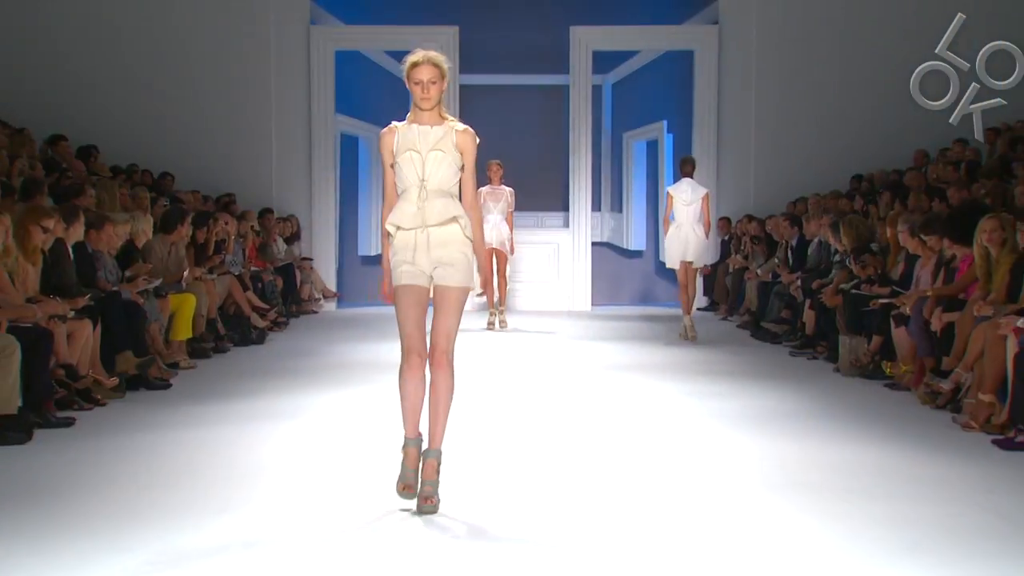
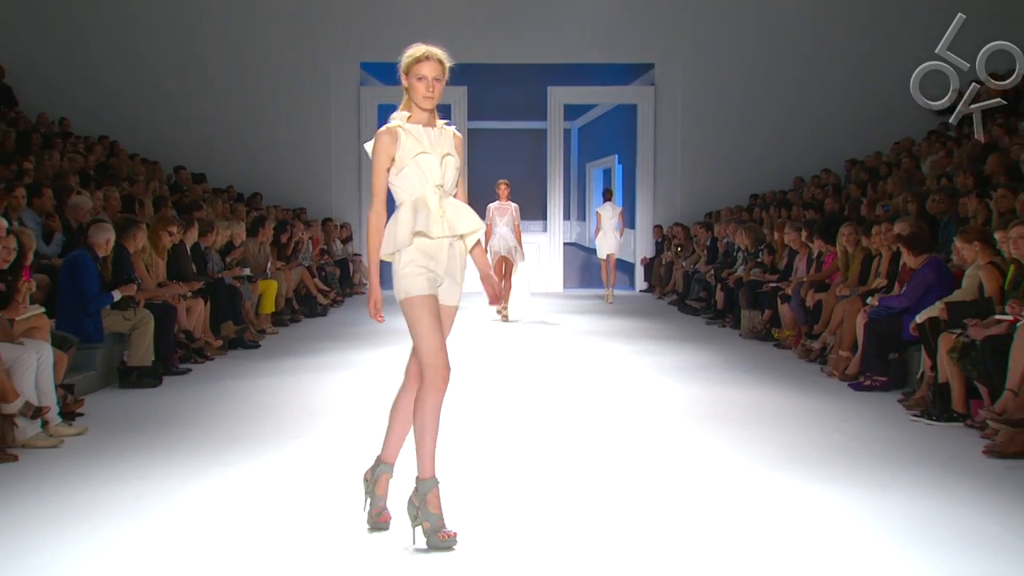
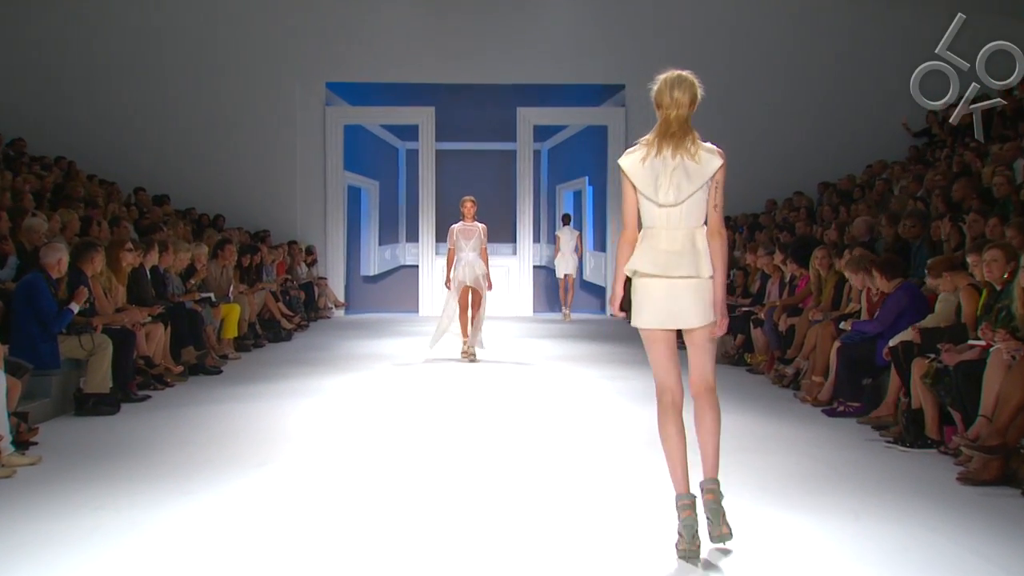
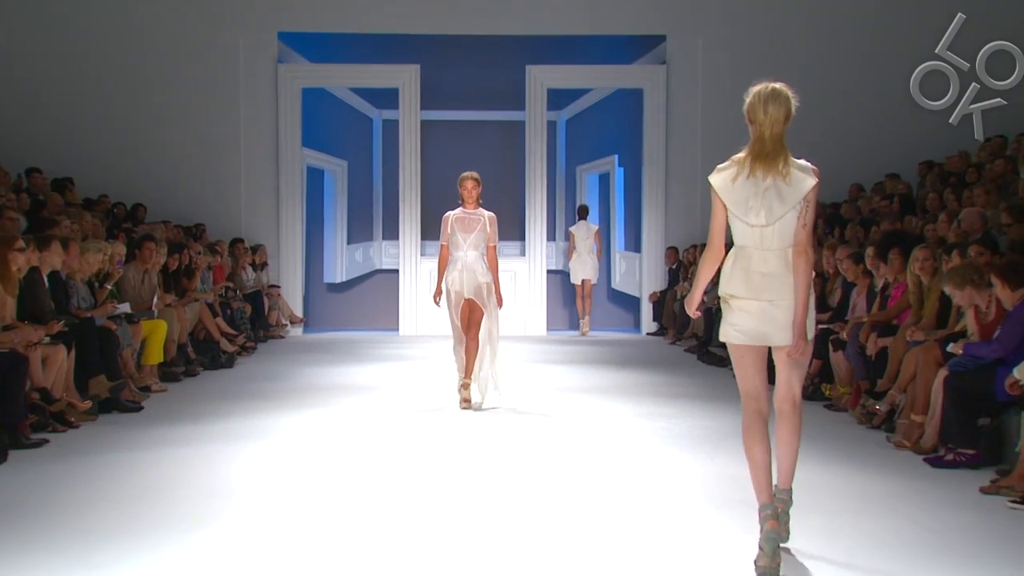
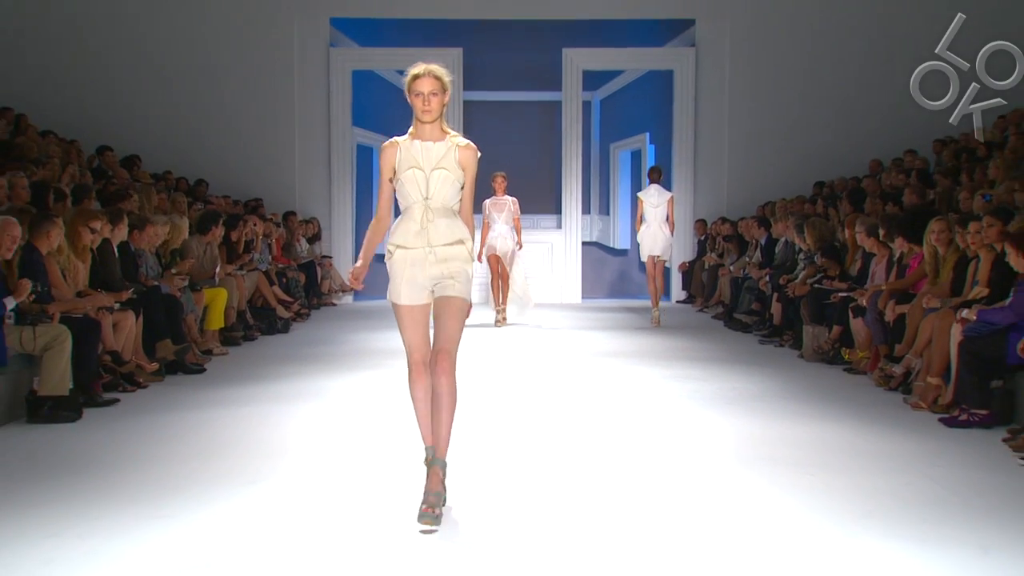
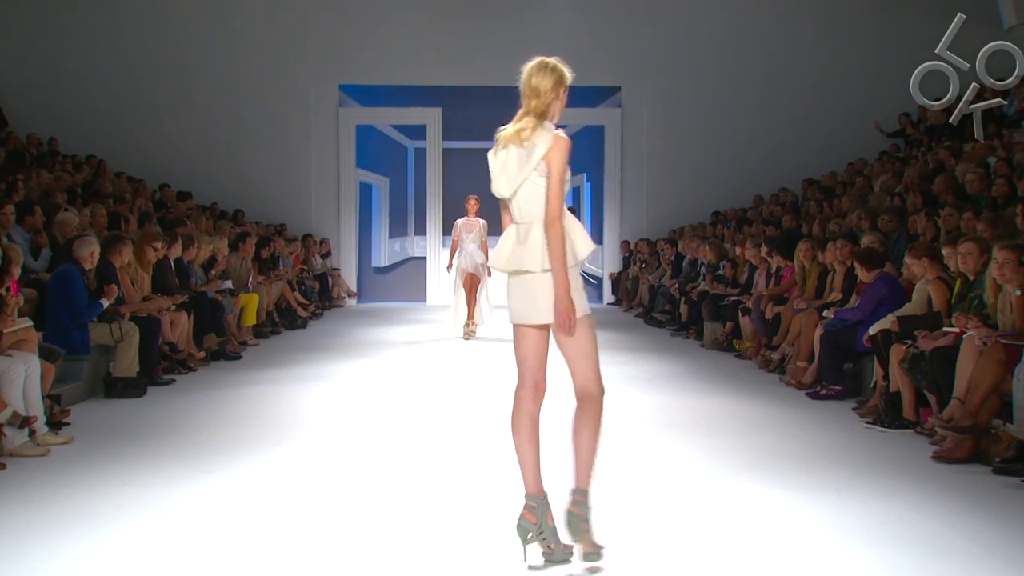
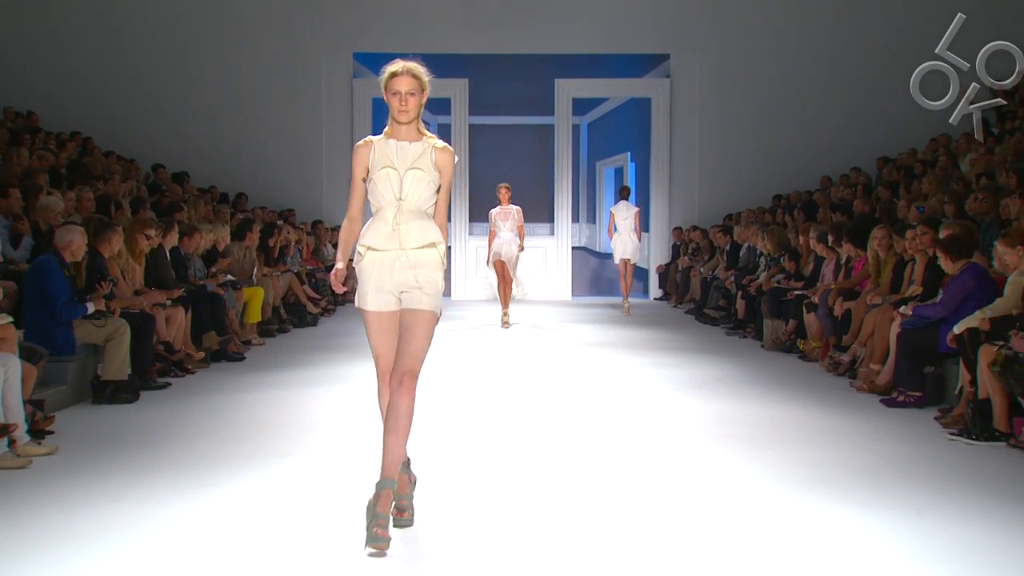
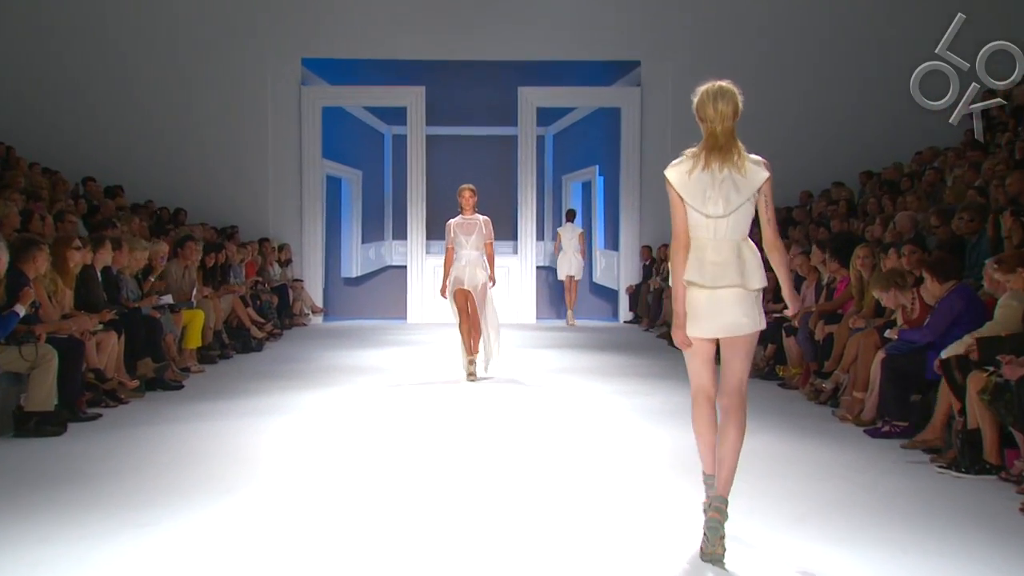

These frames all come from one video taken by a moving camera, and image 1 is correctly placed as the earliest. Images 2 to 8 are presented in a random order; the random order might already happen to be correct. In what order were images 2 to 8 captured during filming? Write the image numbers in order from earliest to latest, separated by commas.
5, 7, 2, 6, 3, 8, 4
